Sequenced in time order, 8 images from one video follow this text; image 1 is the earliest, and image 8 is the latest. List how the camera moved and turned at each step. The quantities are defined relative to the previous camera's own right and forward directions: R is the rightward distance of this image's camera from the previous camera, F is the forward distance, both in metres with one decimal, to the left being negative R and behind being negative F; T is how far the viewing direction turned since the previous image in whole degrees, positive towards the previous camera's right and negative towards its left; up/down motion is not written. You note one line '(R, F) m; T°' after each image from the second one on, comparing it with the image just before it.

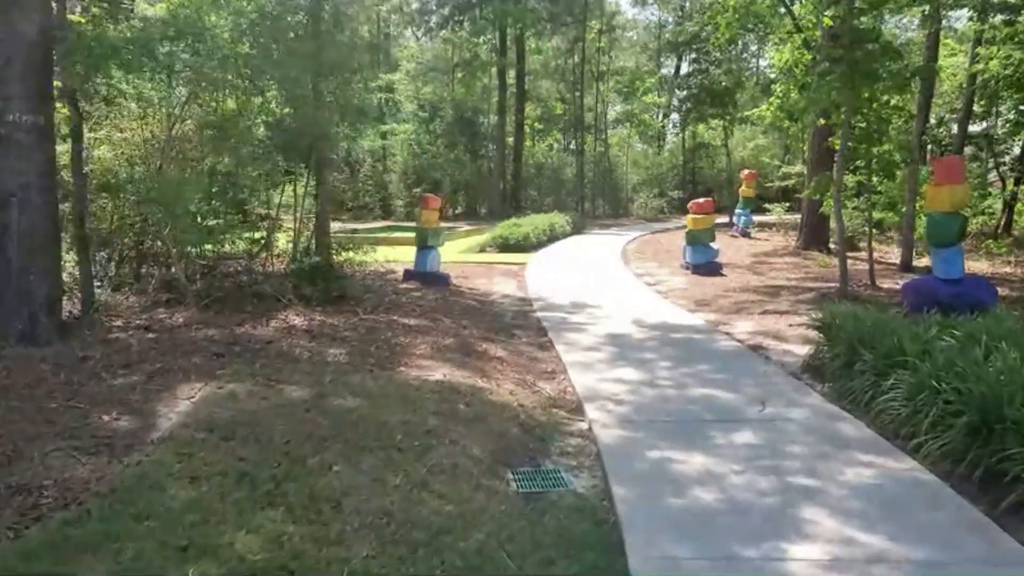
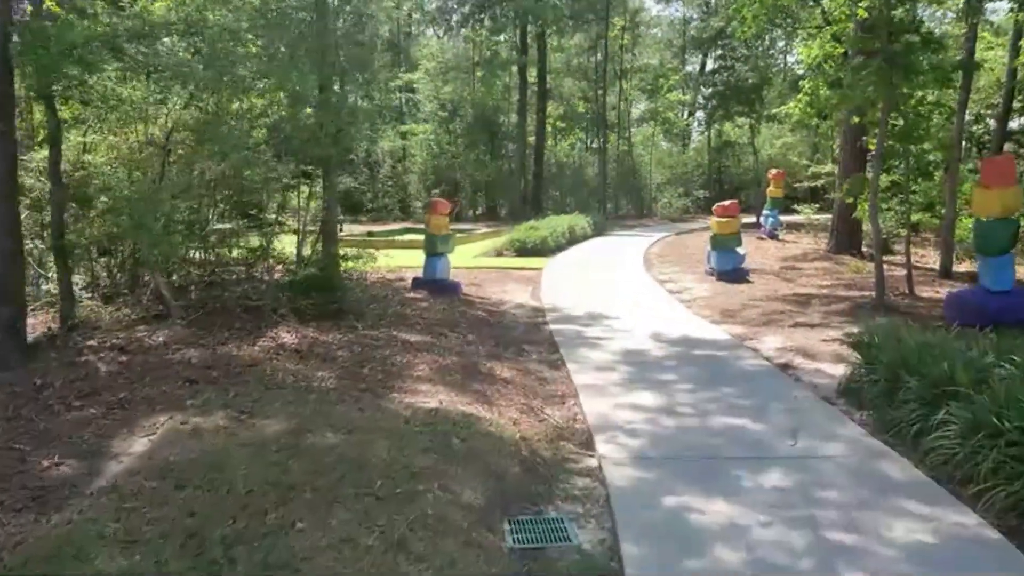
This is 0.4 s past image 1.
(+0.1, +0.5) m; -2°
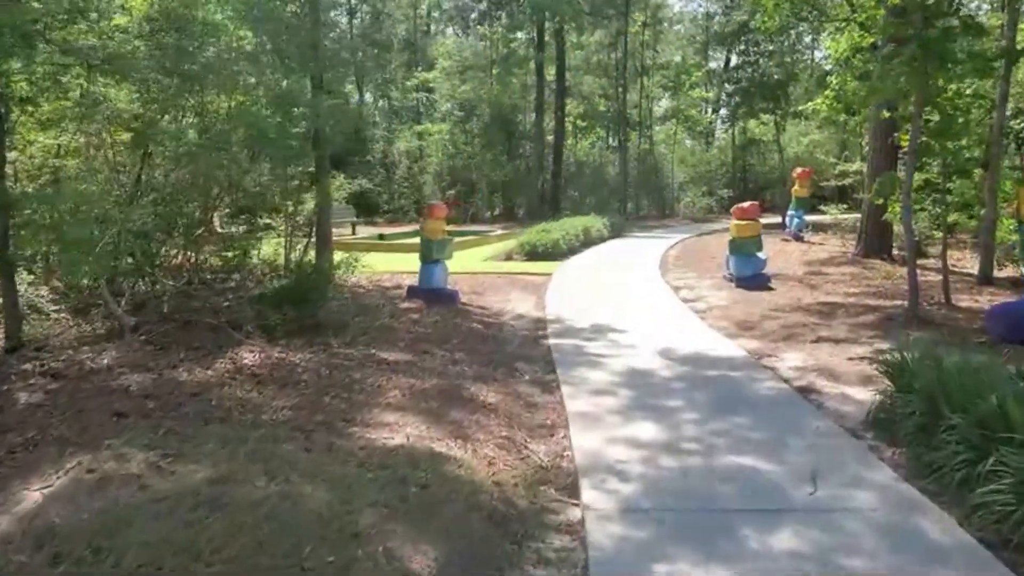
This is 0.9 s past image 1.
(+0.3, +0.6) m; -2°
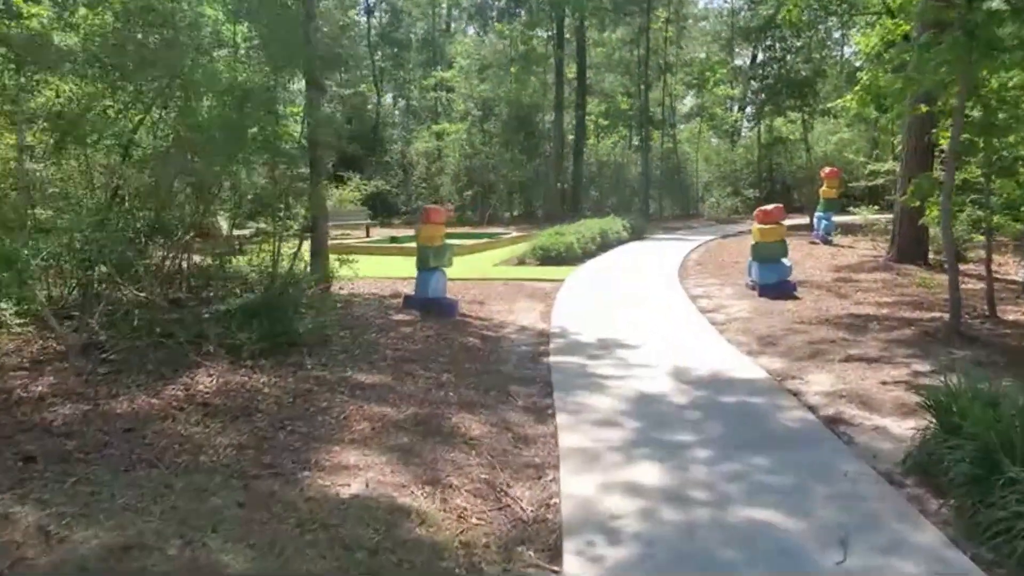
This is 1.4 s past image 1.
(+0.2, +0.6) m; -2°
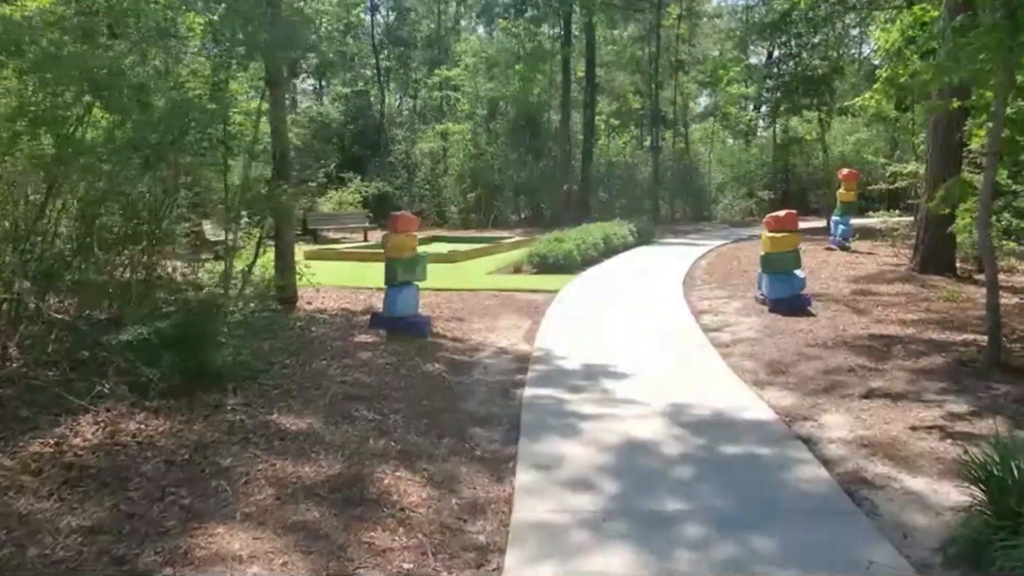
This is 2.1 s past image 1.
(+0.3, +0.9) m; -1°
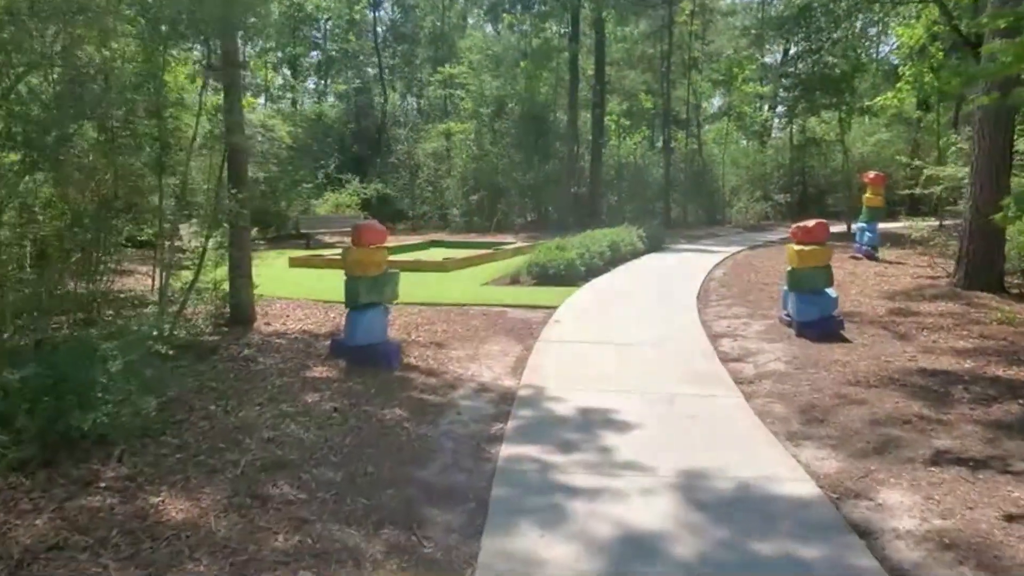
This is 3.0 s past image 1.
(+0.2, +1.1) m; -1°
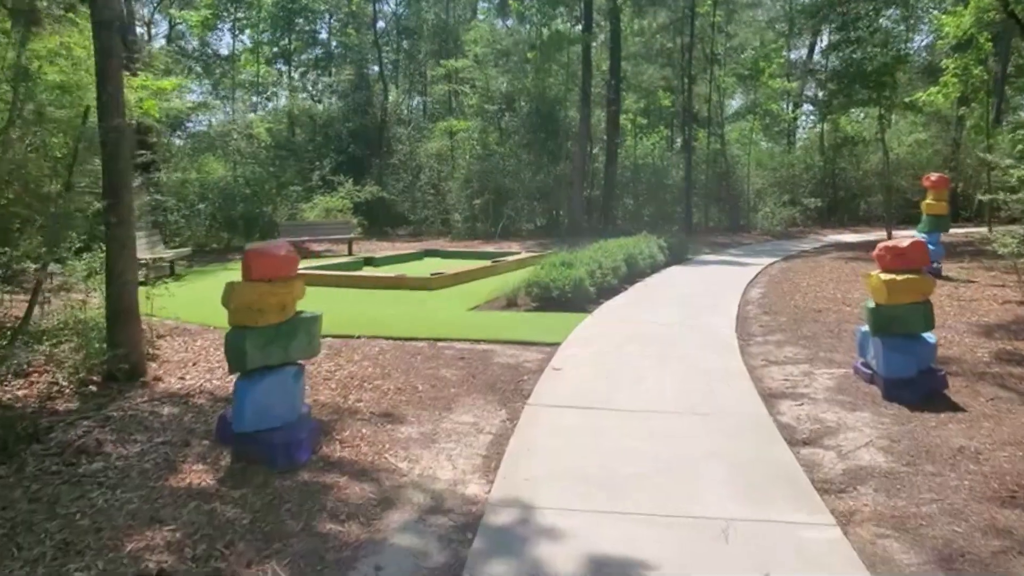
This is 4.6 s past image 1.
(+0.2, +2.1) m; -1°
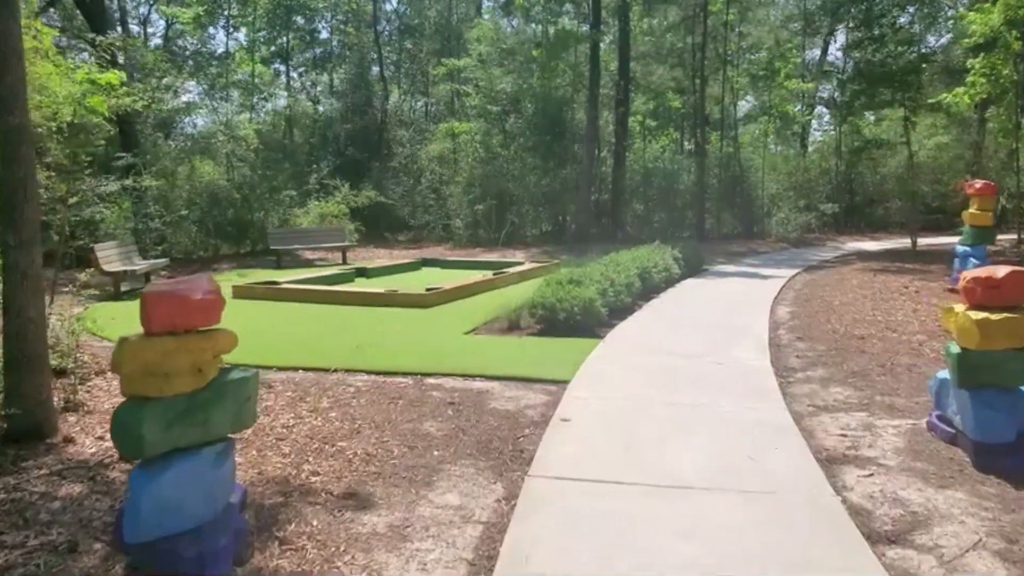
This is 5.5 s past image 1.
(0.0, +1.1) m; 0°
